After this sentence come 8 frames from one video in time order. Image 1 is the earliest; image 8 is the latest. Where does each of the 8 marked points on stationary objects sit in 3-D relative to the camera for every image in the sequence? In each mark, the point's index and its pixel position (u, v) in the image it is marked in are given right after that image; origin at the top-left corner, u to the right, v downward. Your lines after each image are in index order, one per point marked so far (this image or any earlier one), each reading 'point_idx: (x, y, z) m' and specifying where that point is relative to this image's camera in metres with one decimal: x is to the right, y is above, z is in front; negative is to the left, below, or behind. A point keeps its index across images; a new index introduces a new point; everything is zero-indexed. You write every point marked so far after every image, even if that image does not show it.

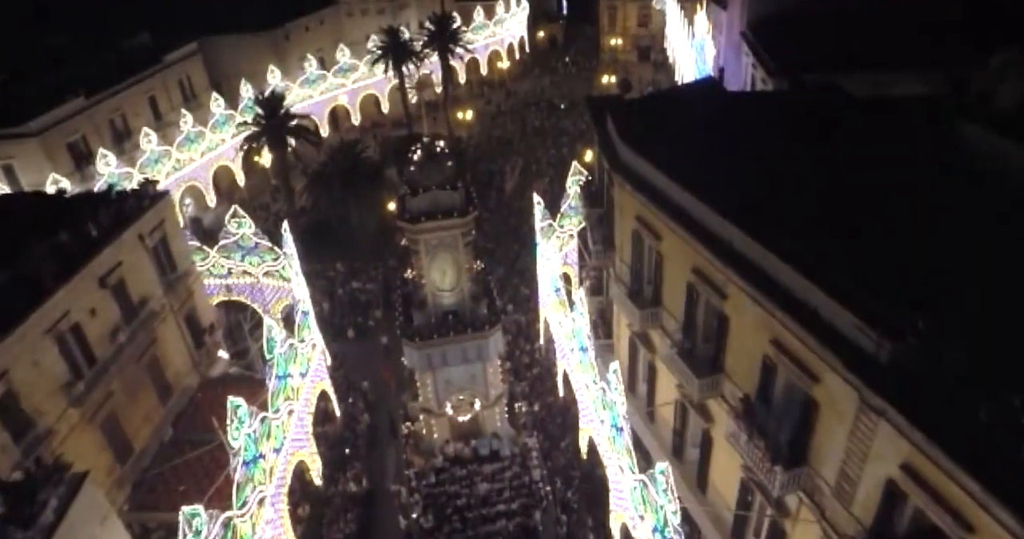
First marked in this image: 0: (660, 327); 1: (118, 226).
0: (+3.4, -1.4, +16.2) m
1: (-11.1, +1.2, +19.8) m
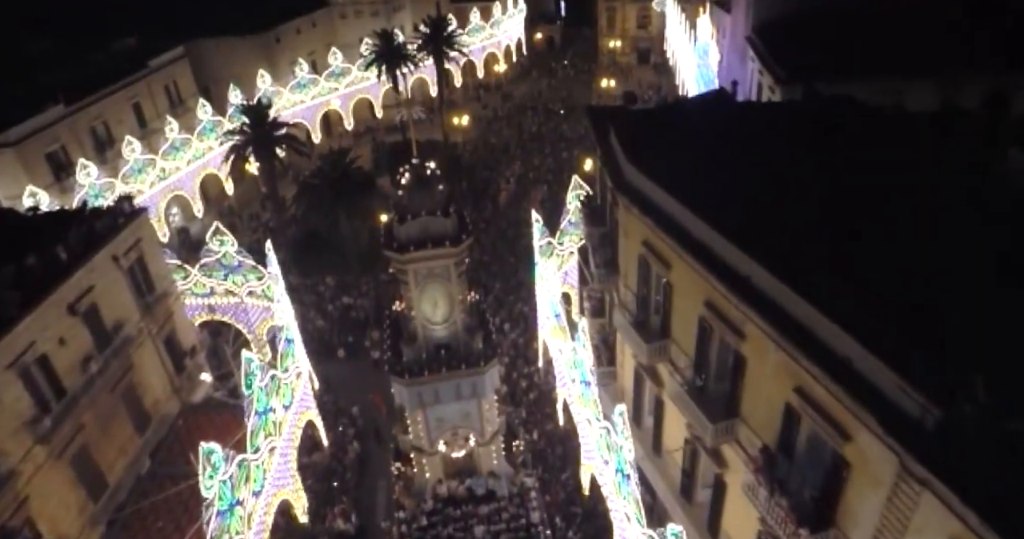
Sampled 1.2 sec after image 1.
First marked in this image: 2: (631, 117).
0: (+3.4, -2.0, +15.1) m
1: (-11.2, +0.6, +18.6) m
2: (+3.4, +4.5, +21.3) m
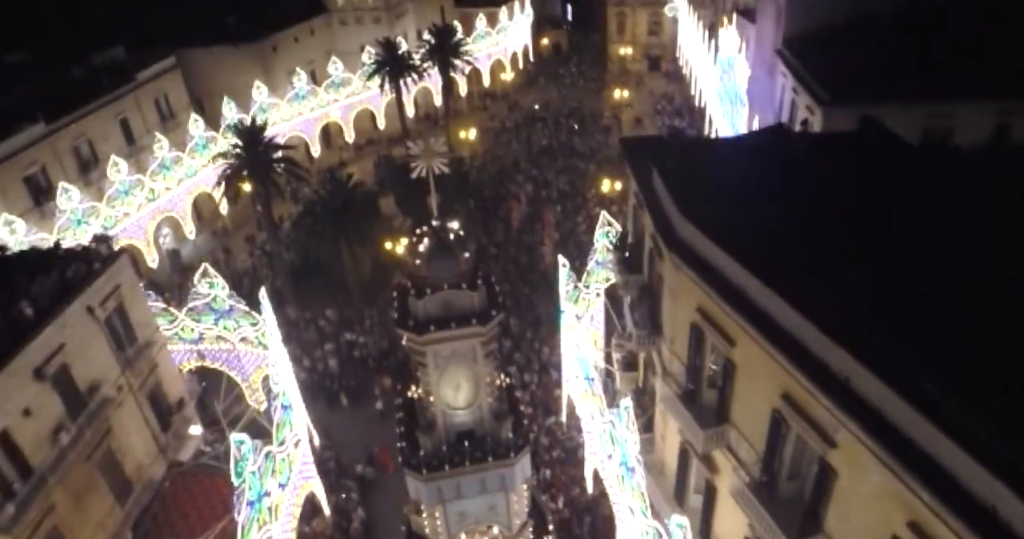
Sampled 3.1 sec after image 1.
0: (+4.0, -3.3, +13.0) m
1: (-10.6, -0.7, +16.5) m
2: (+4.0, +3.2, +19.2) m
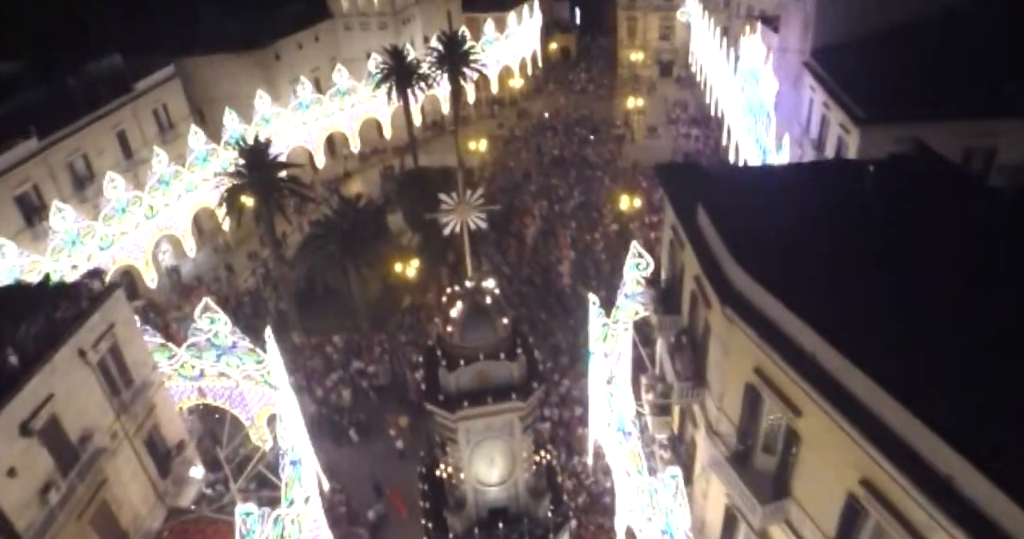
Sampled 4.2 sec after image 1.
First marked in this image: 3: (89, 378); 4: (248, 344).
0: (+4.6, -4.2, +11.7) m
1: (-10.0, -1.6, +15.2) m
2: (+4.6, +2.3, +17.9) m
3: (-9.6, -2.5, +16.0) m
4: (-7.0, -2.0, +18.6) m
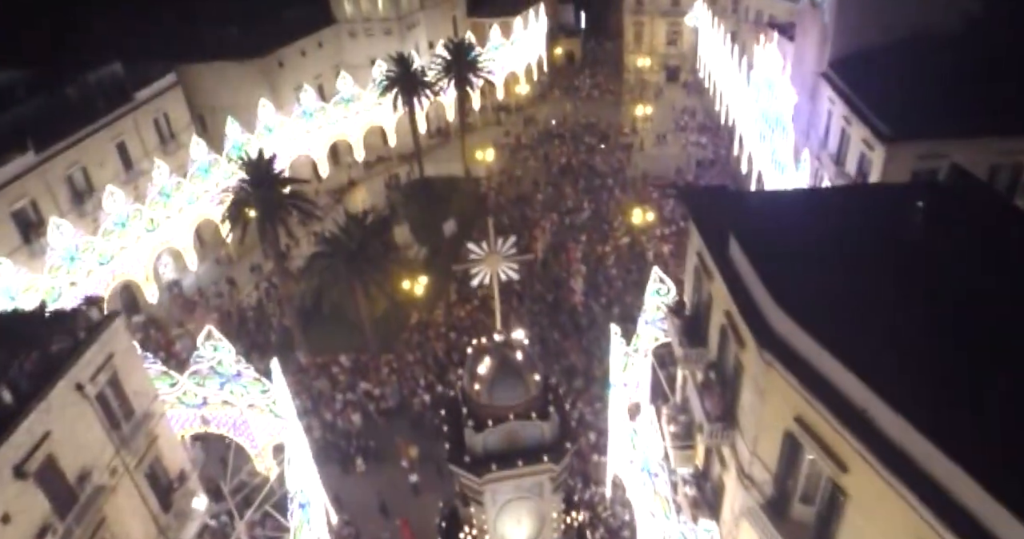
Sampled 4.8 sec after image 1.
0: (+5.0, -4.9, +11.0) m
1: (-9.5, -2.3, +14.4) m
2: (+5.0, +1.7, +17.1) m
3: (-9.2, -3.1, +15.3) m
4: (-6.6, -2.6, +17.9) m
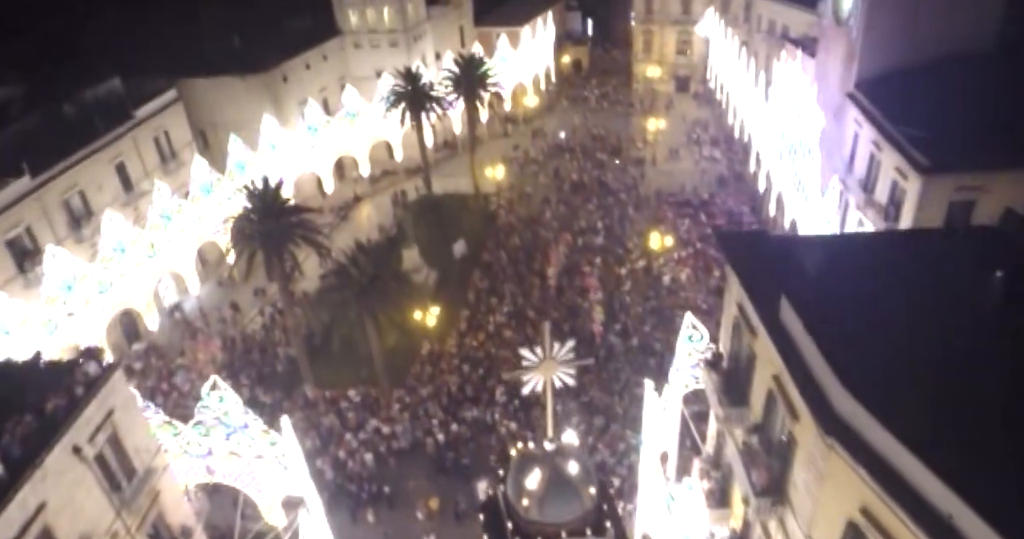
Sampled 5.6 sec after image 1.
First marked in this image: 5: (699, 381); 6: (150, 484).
0: (+5.6, -6.0, +10.0) m
1: (-9.0, -3.4, +13.4) m
2: (+5.6, +0.6, +16.1) m
3: (-8.6, -4.2, +14.3) m
4: (-6.0, -3.7, +16.9) m
5: (+4.4, -2.7, +16.7) m
6: (-8.3, -4.9, +16.2) m
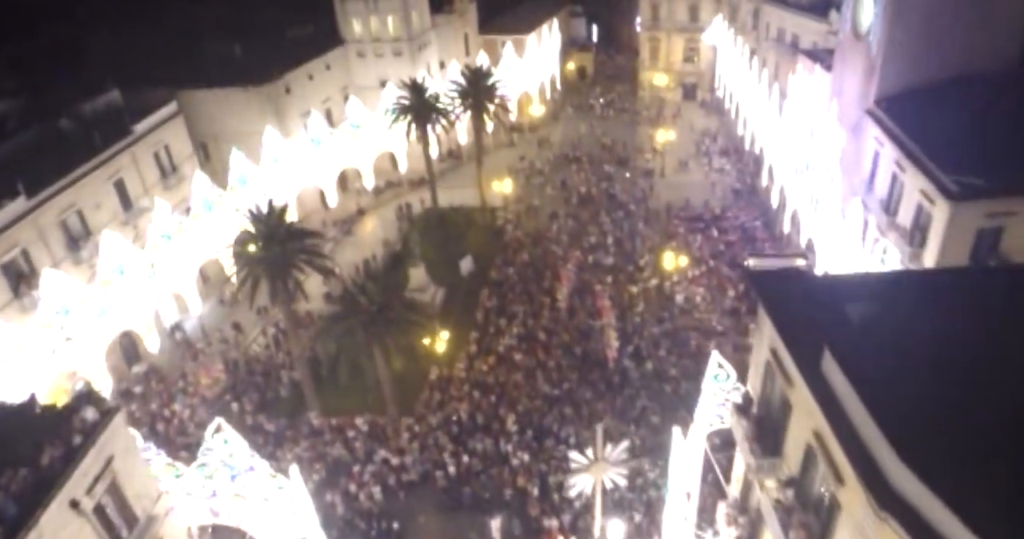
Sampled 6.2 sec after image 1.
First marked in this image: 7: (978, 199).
0: (+6.0, -6.8, +9.3) m
1: (-8.6, -4.2, +12.7) m
2: (+6.0, -0.3, +15.4) m
3: (-8.2, -5.0, +13.5) m
4: (-5.6, -4.5, +16.1) m
5: (+4.8, -3.5, +16.0) m
6: (-7.9, -5.7, +15.5) m
7: (+13.0, +1.9, +19.8) m
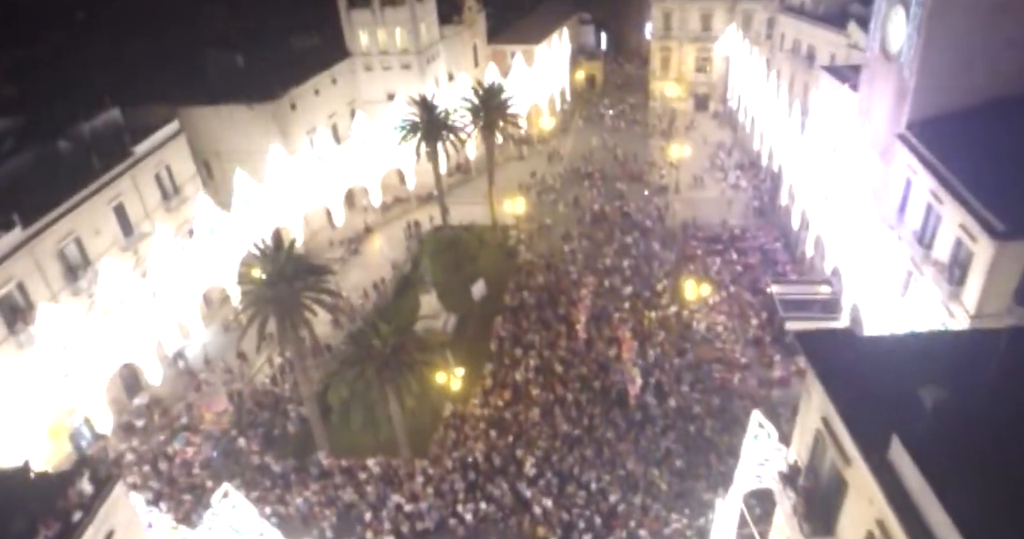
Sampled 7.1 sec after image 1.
0: (+6.6, -8.0, +8.3) m
1: (-8.0, -5.3, +11.7) m
2: (+6.6, -1.4, +14.4) m
3: (-7.6, -6.2, +12.6) m
4: (-5.0, -5.6, +15.1) m
5: (+5.4, -4.6, +15.0) m
6: (-7.3, -6.9, +14.5) m
7: (+13.6, +0.8, +18.8) m
